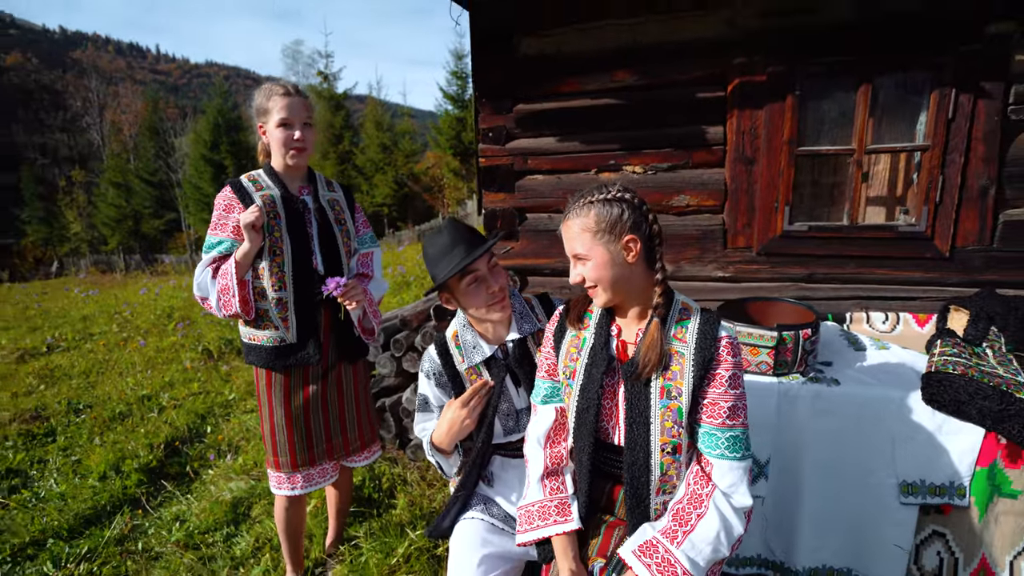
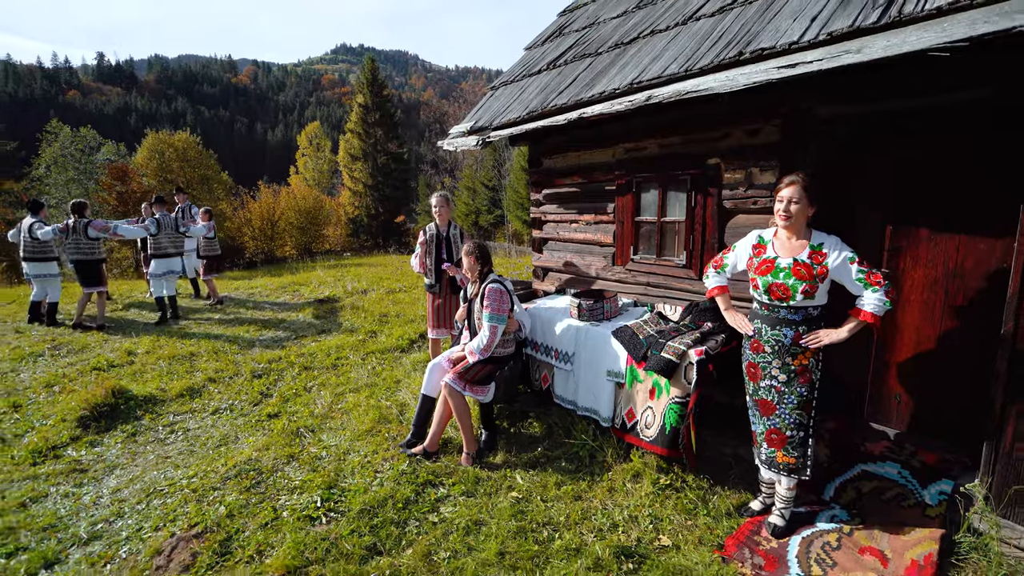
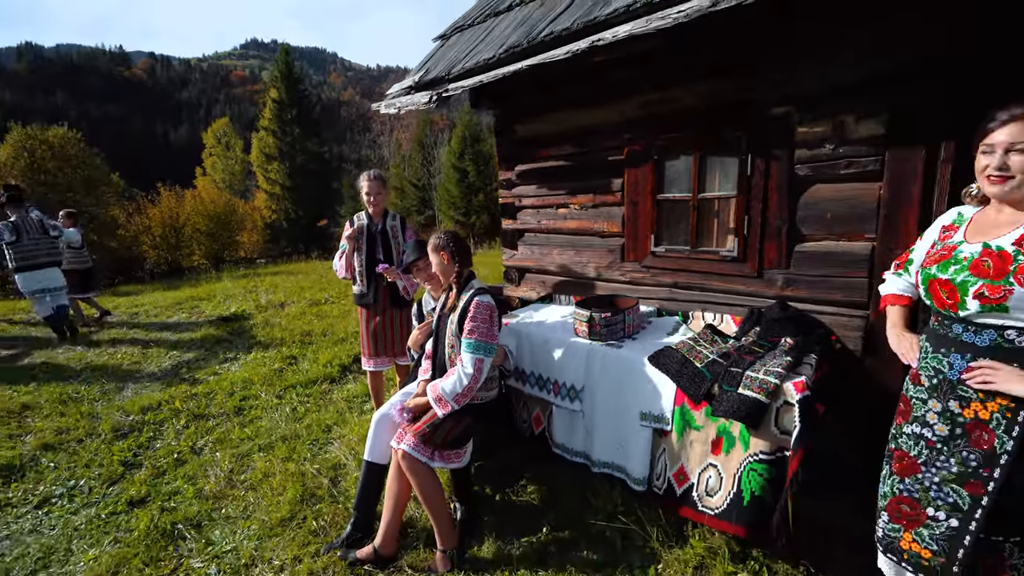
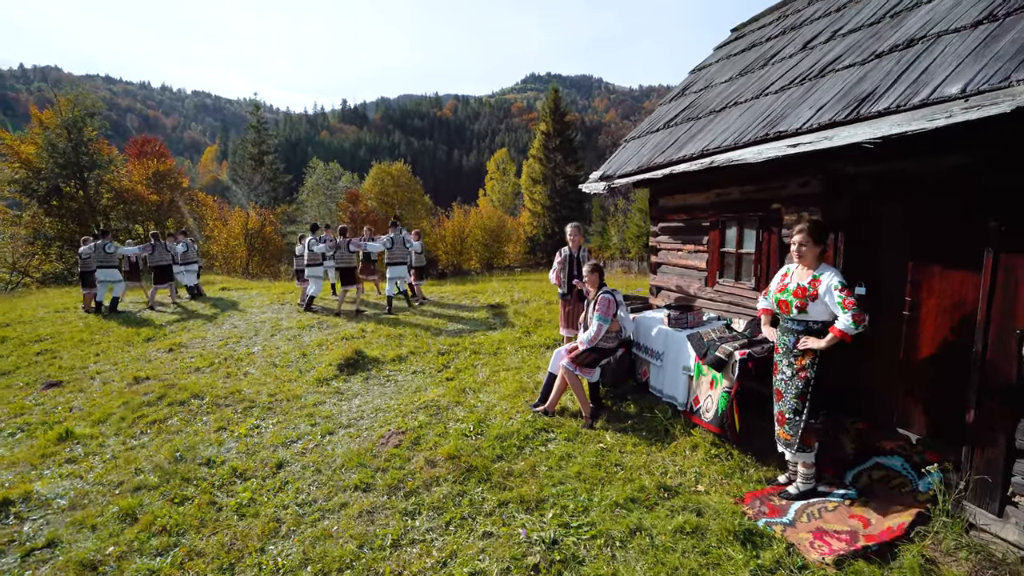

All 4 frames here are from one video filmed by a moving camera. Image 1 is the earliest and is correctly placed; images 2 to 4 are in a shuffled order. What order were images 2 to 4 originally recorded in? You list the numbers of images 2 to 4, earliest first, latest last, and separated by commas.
3, 2, 4
